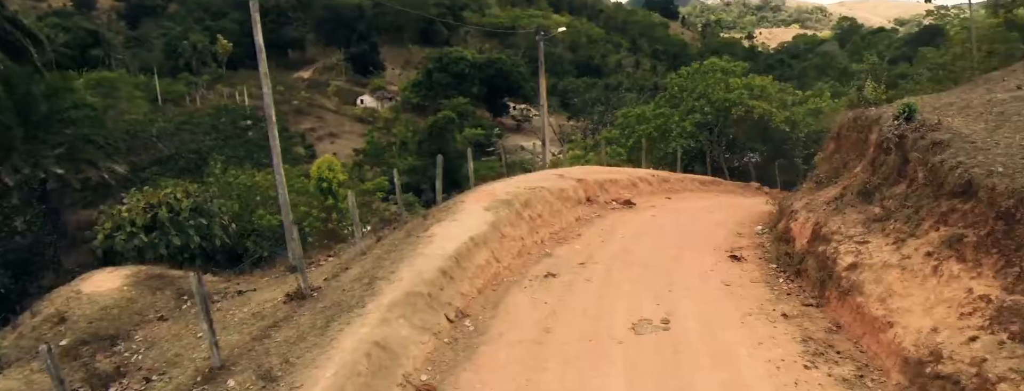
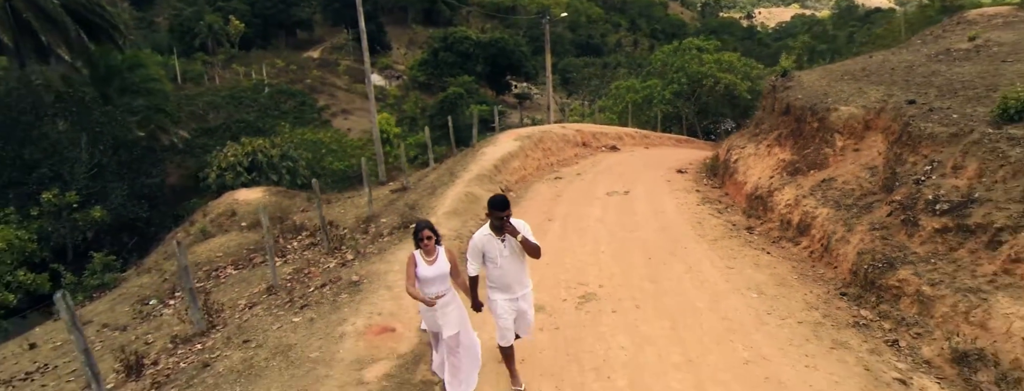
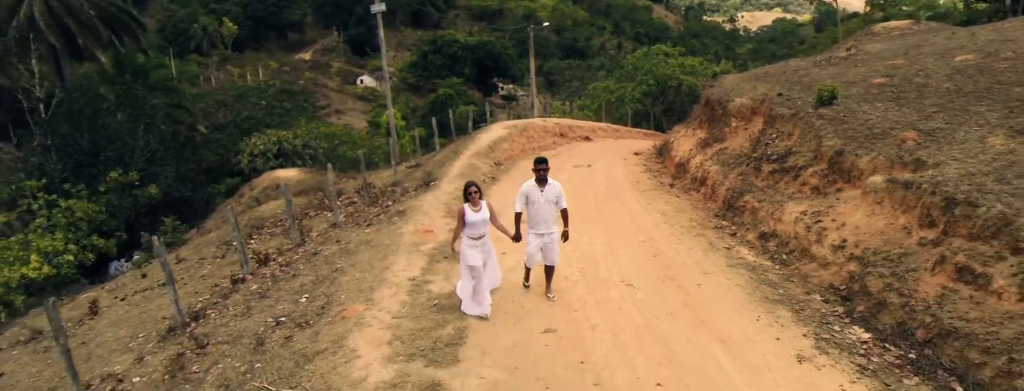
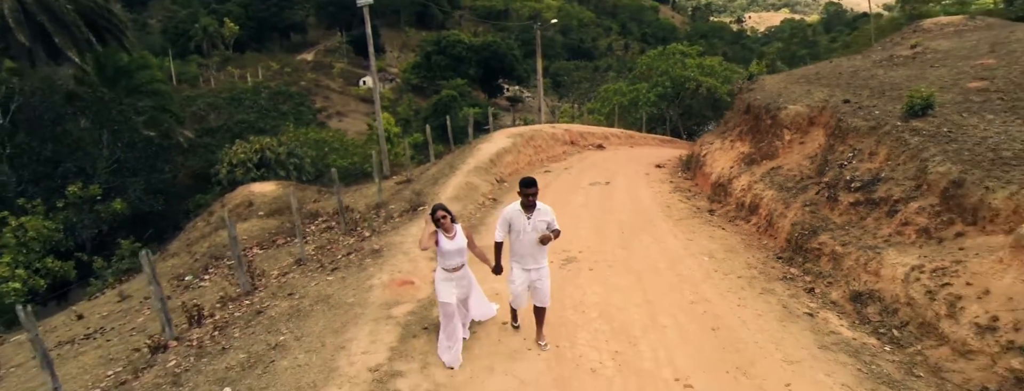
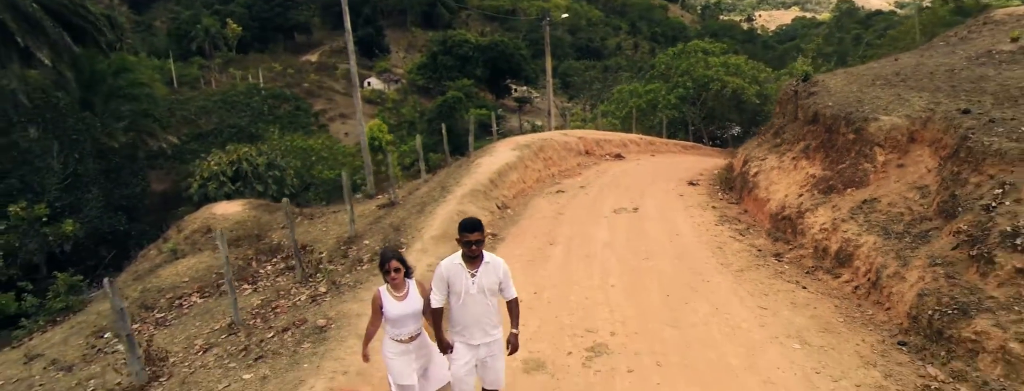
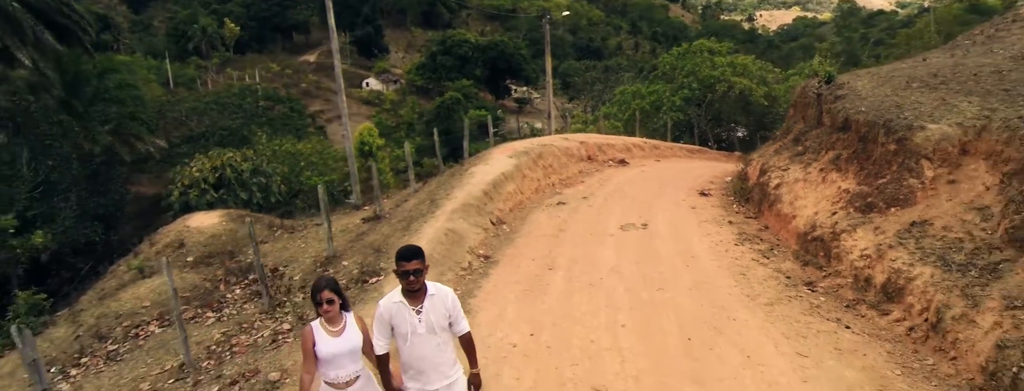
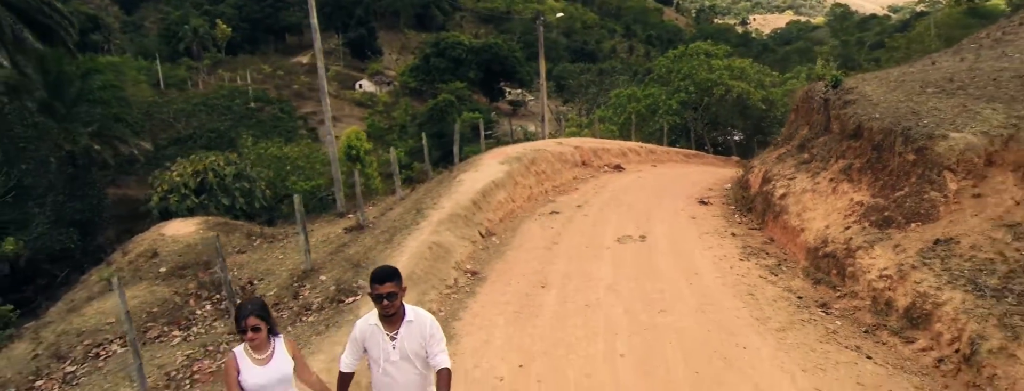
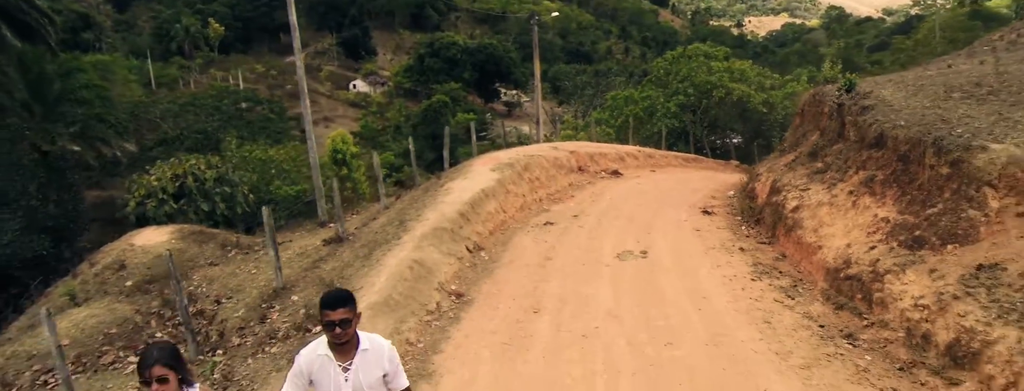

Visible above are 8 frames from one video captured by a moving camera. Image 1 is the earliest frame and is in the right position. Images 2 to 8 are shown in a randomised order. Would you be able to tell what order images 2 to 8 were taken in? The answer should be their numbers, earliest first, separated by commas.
8, 7, 6, 5, 2, 4, 3
